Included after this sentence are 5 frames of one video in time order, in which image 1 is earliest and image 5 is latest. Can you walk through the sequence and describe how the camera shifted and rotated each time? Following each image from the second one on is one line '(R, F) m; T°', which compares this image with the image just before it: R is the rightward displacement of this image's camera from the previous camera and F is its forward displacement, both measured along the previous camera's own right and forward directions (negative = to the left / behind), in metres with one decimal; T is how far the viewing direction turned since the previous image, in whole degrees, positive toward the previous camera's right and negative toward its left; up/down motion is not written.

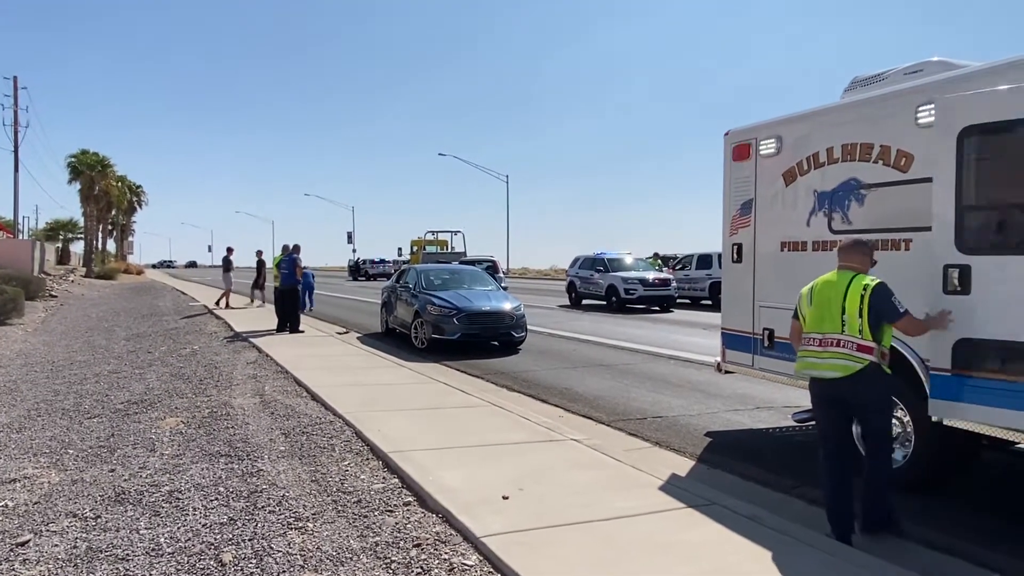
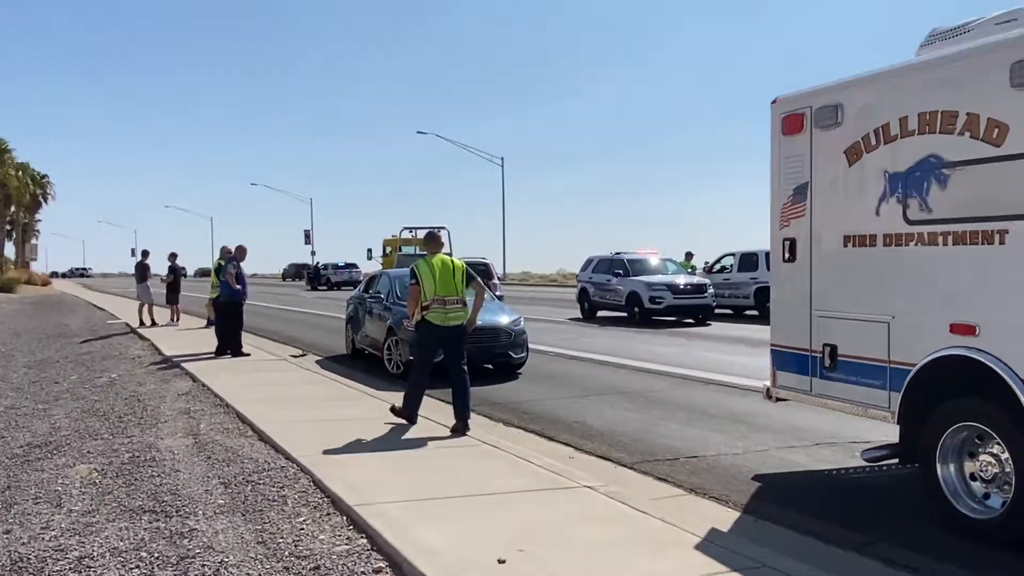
(+0.1, +1.6) m; -1°
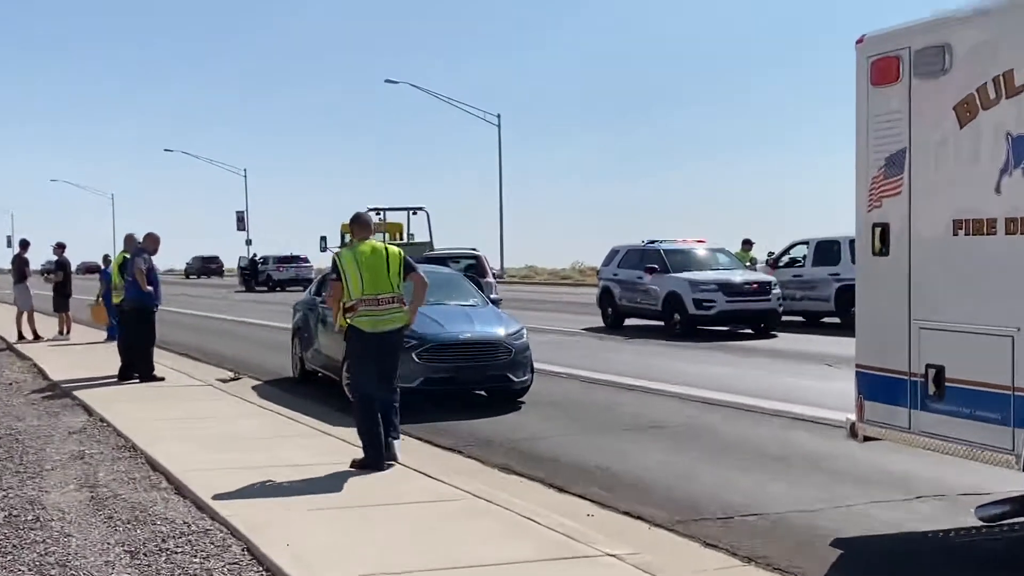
(+0.1, +1.6) m; -1°
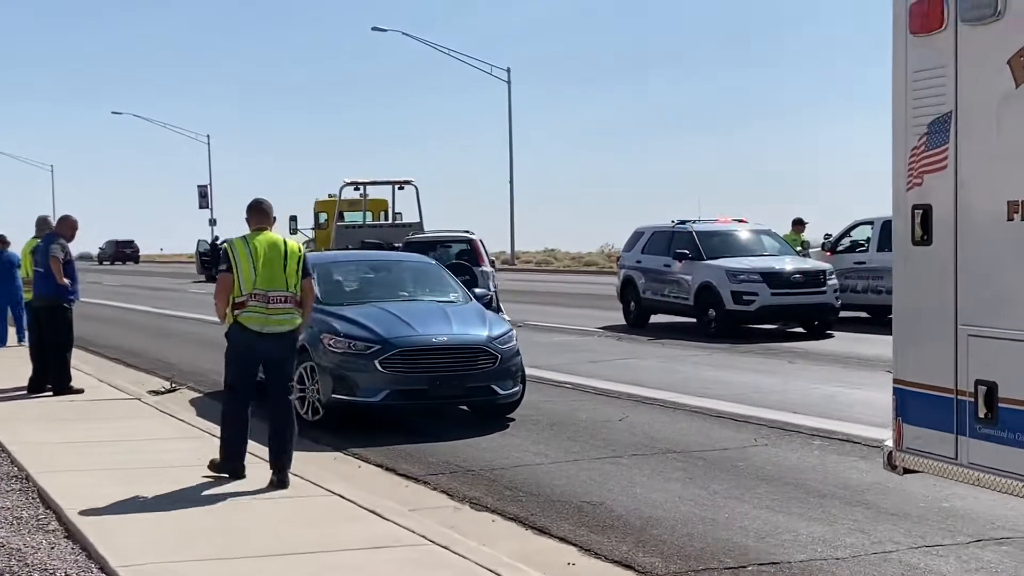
(0.0, +0.8) m; -1°
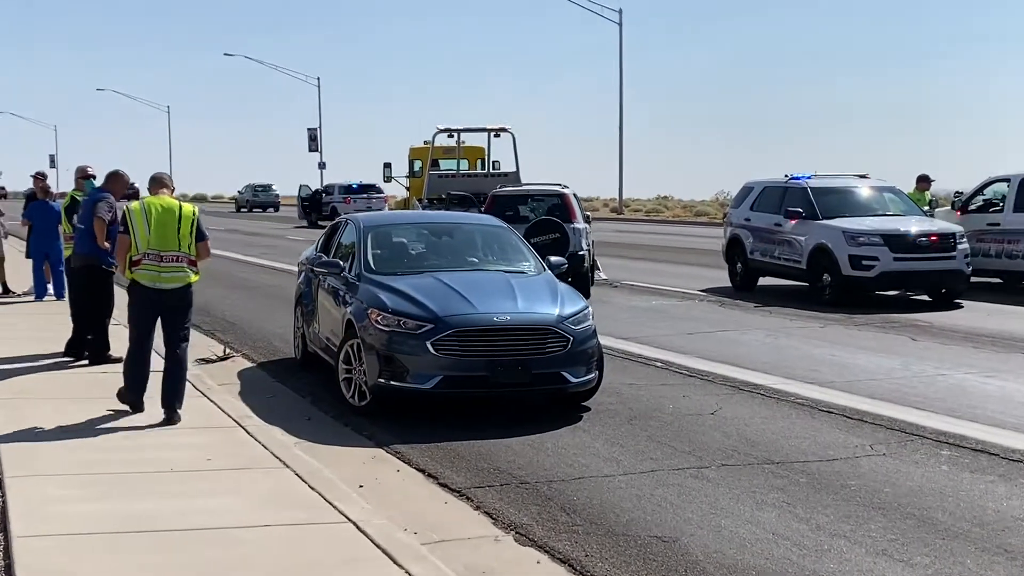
(+0.1, +0.3) m; -6°
